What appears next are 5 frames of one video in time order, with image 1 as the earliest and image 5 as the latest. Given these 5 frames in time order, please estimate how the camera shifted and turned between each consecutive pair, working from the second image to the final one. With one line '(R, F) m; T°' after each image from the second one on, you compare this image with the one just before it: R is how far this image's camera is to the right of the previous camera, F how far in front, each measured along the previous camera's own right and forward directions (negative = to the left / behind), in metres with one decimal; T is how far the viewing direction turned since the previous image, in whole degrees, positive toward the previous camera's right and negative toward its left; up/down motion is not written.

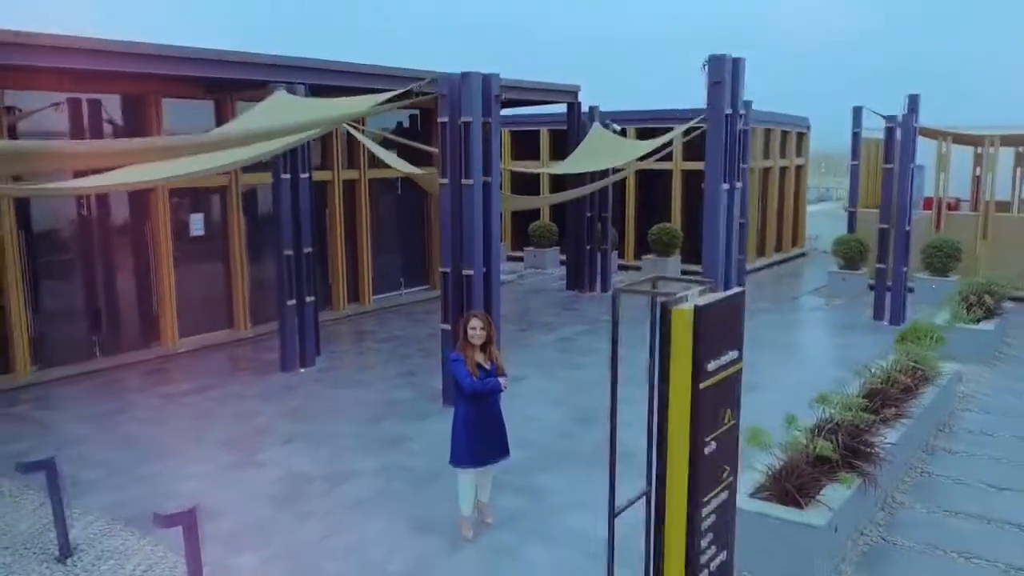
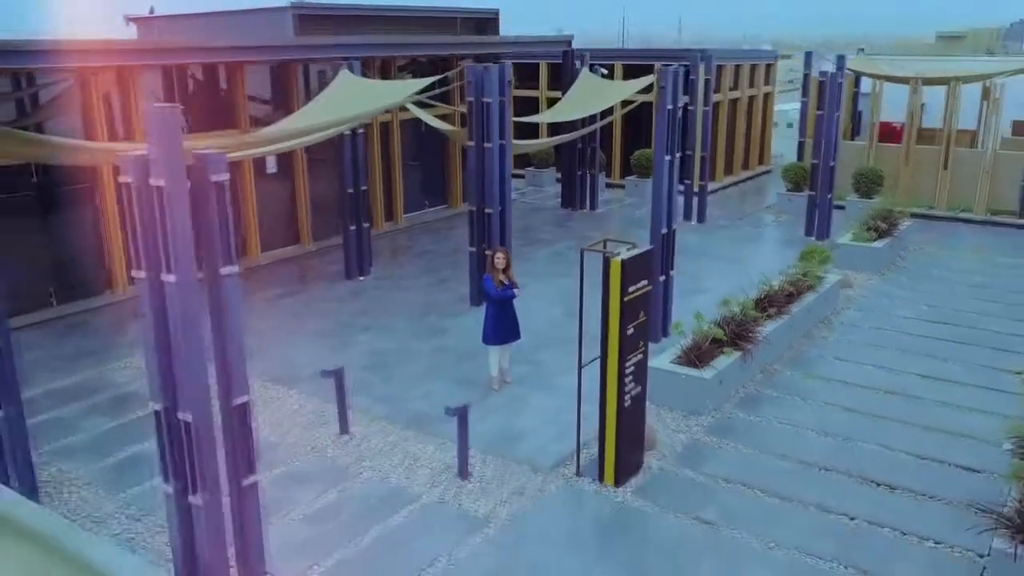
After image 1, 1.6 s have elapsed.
(-0.1, -2.6) m; 0°
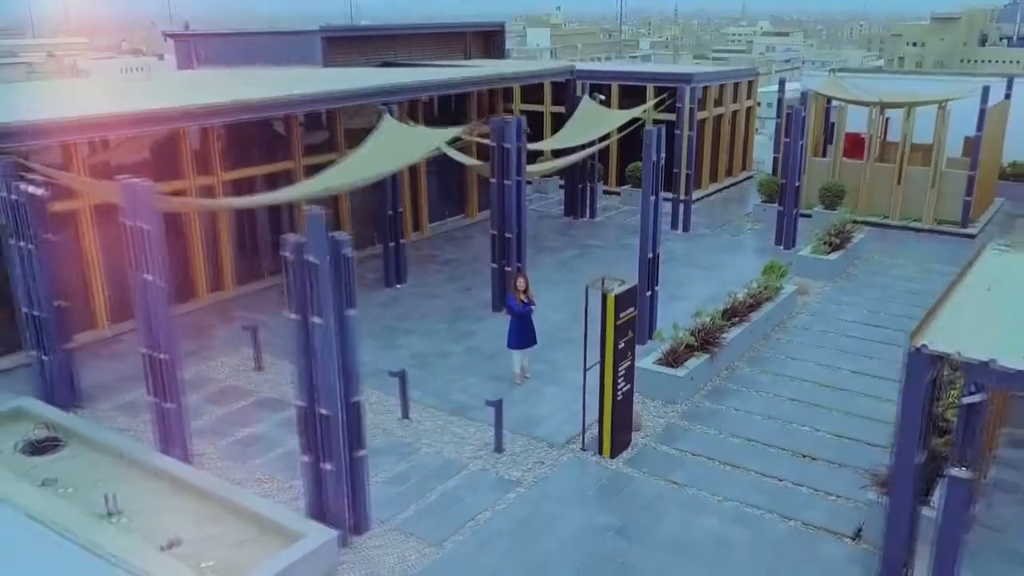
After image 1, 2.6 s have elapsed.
(-0.2, -2.1) m; 0°
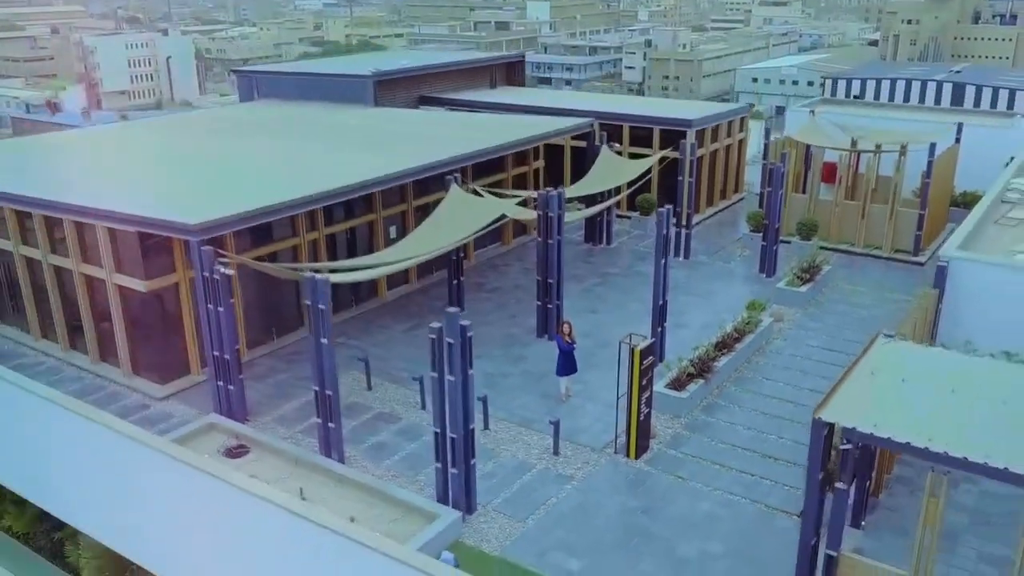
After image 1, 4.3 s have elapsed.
(-0.7, -3.3) m; 0°
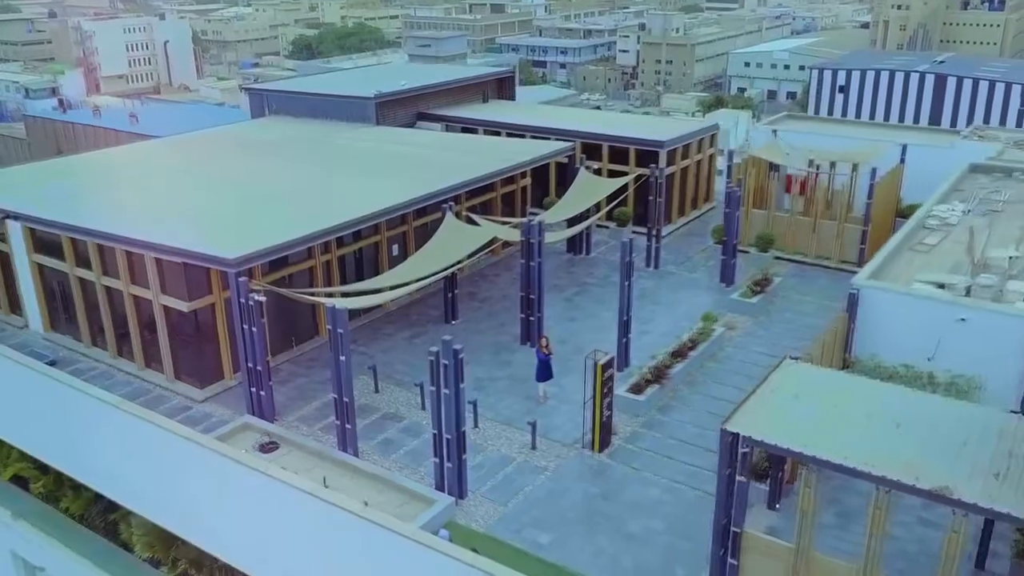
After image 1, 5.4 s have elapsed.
(+0.2, -2.3) m; 0°
